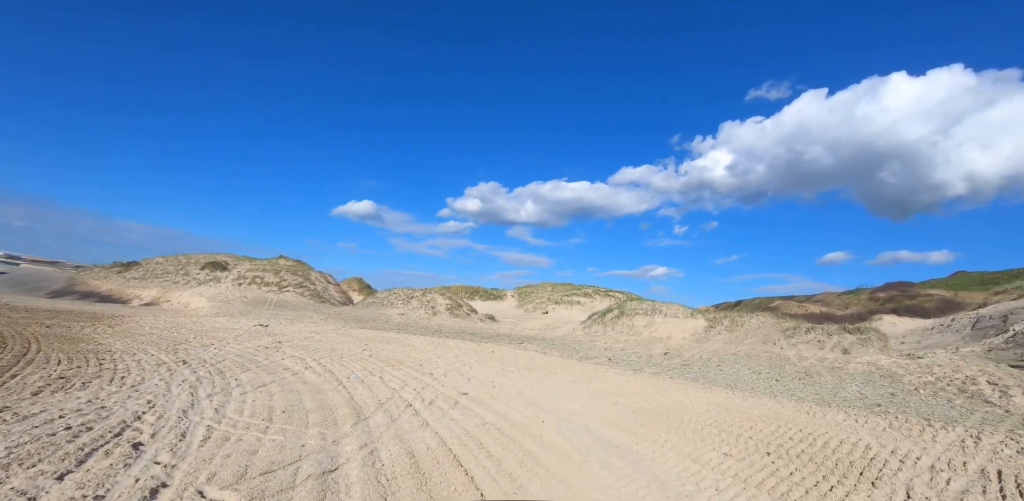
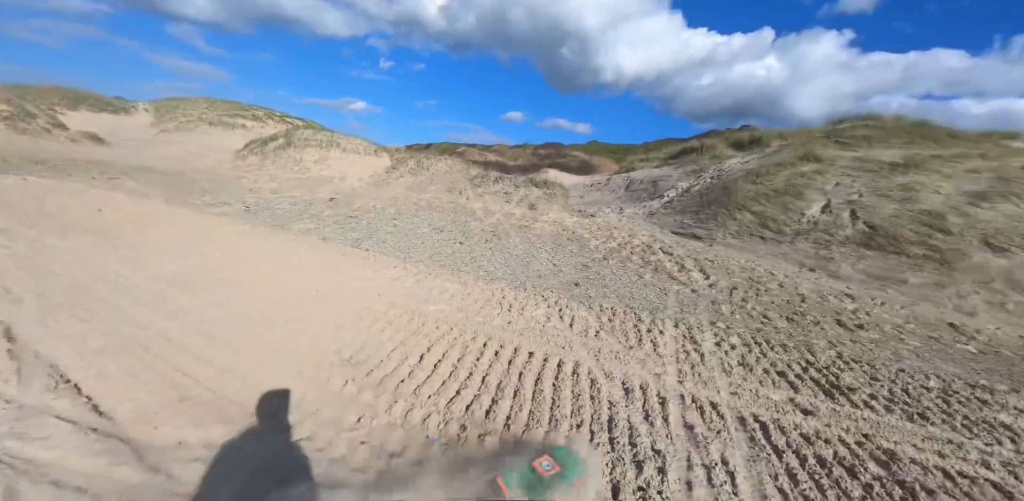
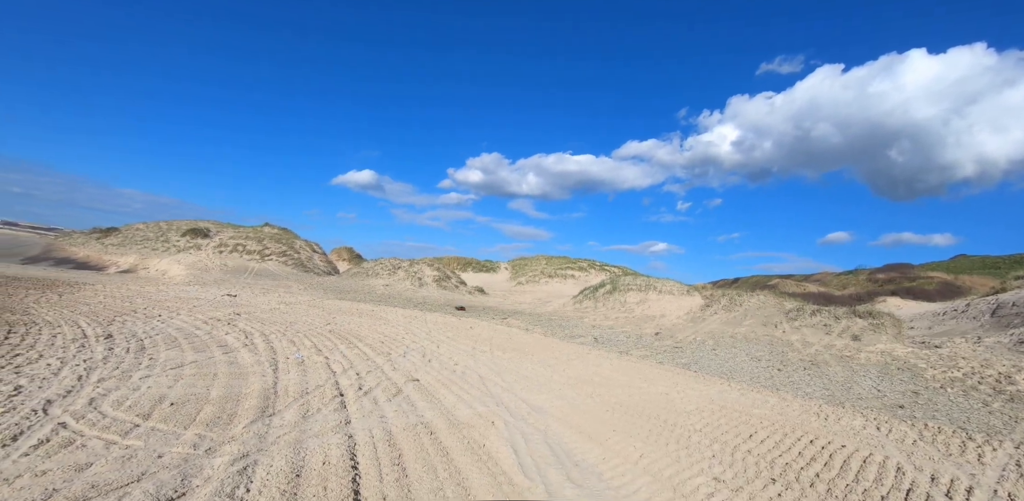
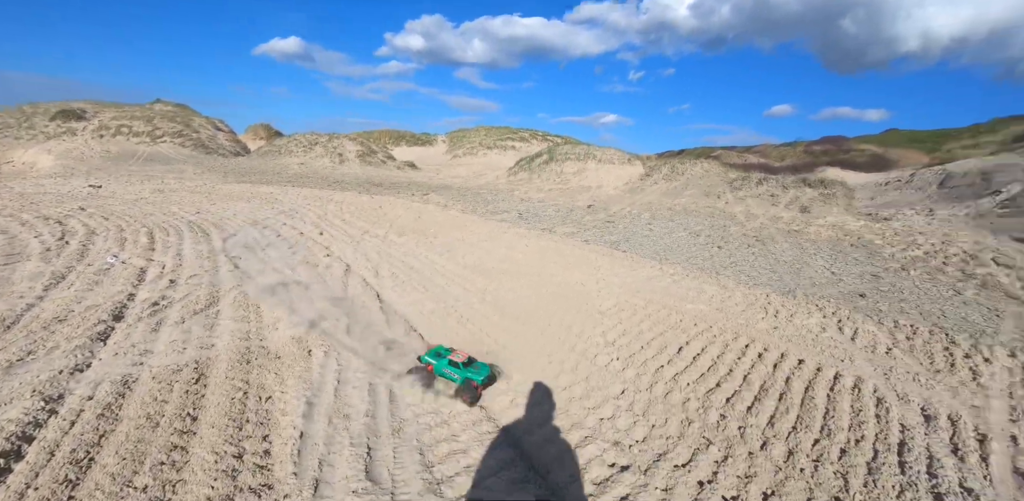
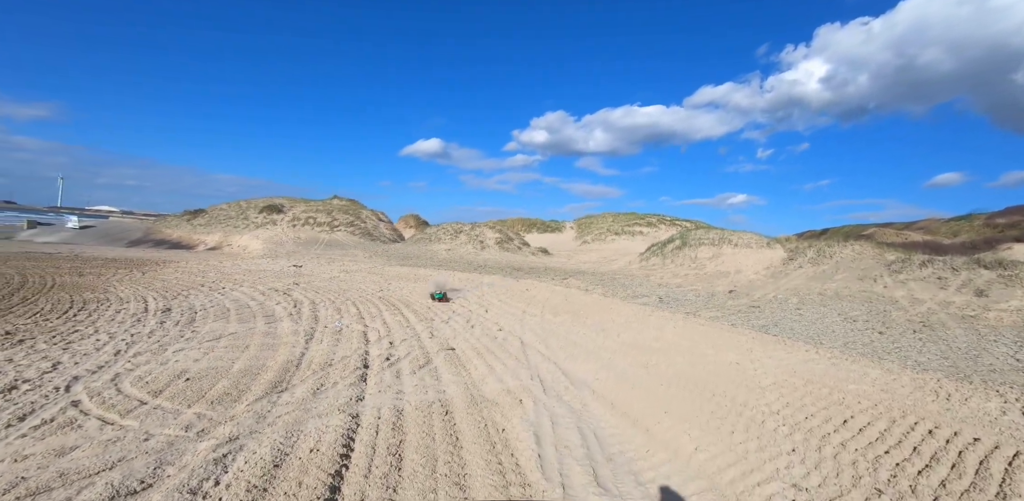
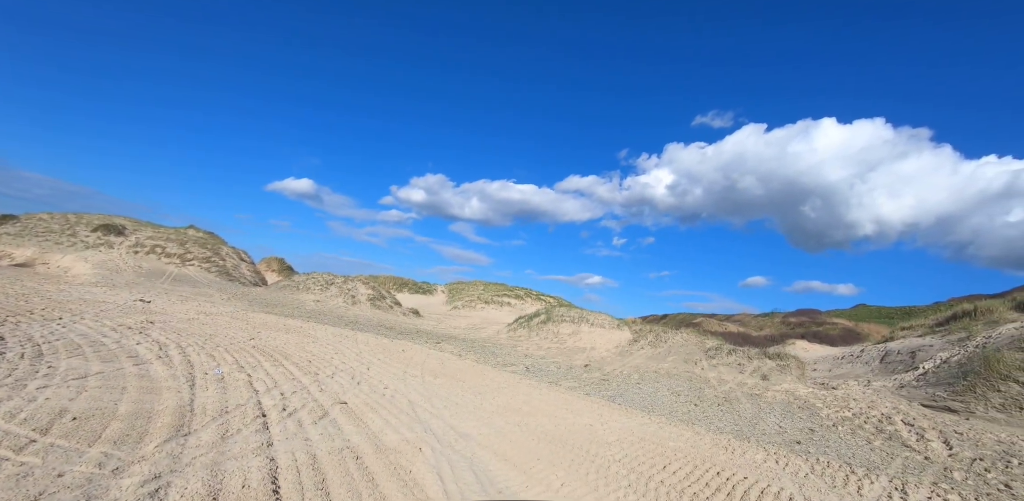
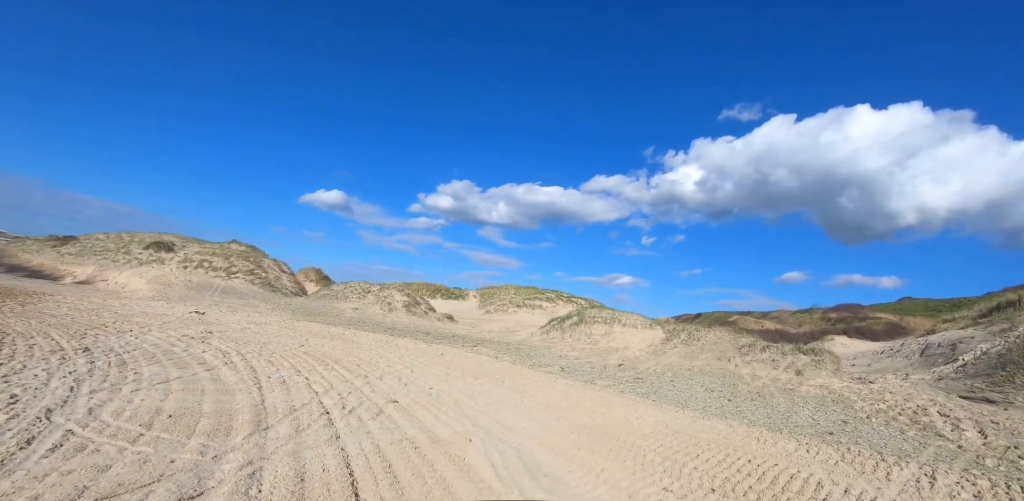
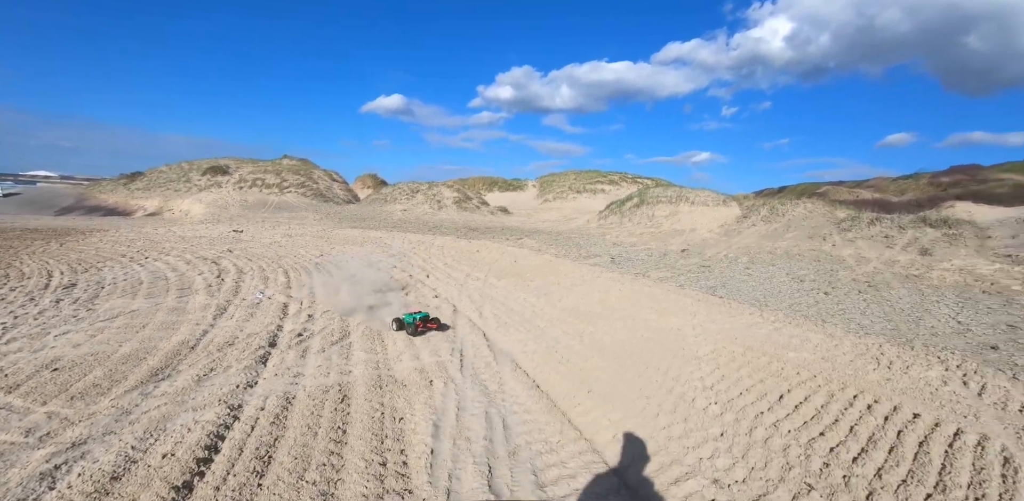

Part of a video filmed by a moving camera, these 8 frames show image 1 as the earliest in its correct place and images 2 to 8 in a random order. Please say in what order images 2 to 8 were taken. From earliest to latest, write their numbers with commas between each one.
7, 6, 3, 5, 8, 4, 2
